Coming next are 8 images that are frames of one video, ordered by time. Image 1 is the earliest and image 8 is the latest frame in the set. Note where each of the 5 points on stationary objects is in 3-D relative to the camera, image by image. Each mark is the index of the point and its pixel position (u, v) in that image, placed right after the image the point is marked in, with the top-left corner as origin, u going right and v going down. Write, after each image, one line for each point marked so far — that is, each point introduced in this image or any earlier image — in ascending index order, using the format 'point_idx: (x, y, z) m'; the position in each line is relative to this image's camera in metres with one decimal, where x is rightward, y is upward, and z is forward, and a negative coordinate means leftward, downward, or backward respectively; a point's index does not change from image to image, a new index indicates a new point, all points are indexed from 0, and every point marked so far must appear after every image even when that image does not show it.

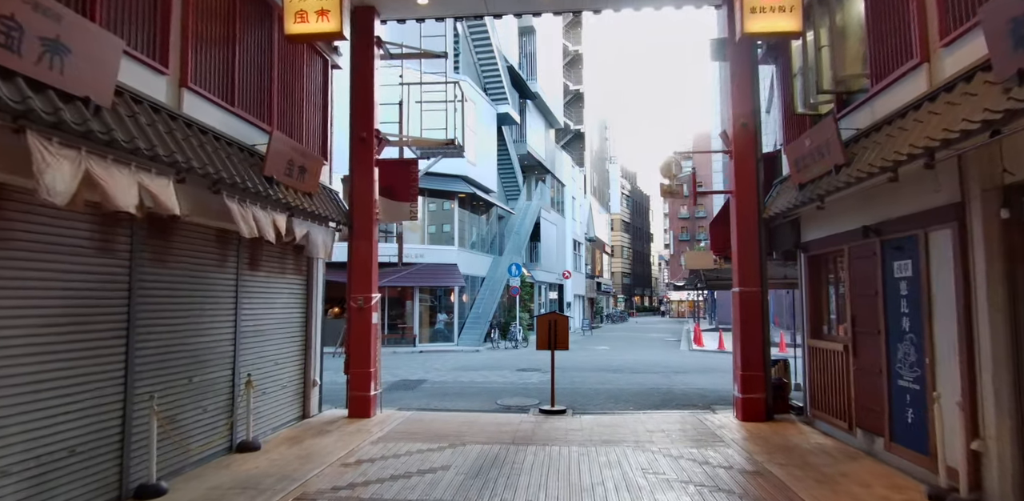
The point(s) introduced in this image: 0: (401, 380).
0: (-2.7, -3.2, +13.7) m
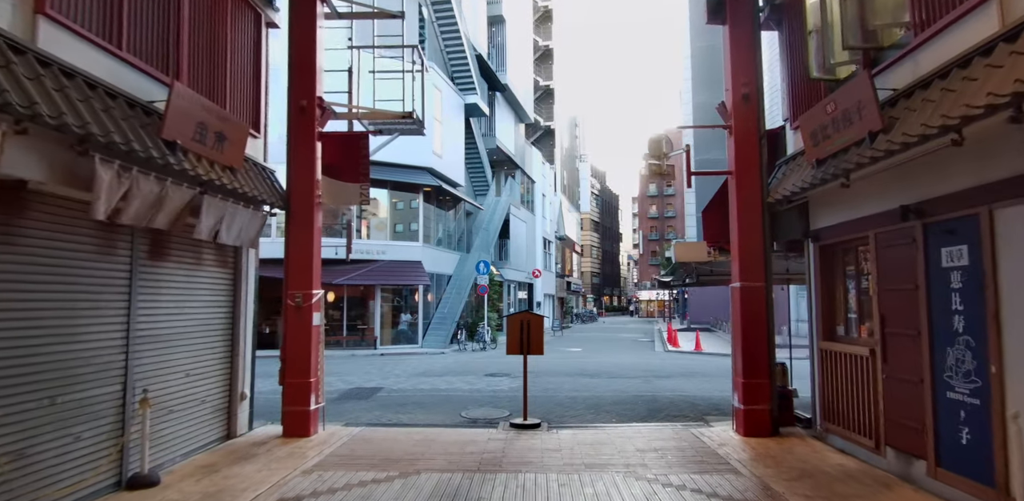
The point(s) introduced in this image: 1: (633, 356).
0: (-3.5, -3.0, +12.2) m
1: (+4.3, -3.7, +19.7) m
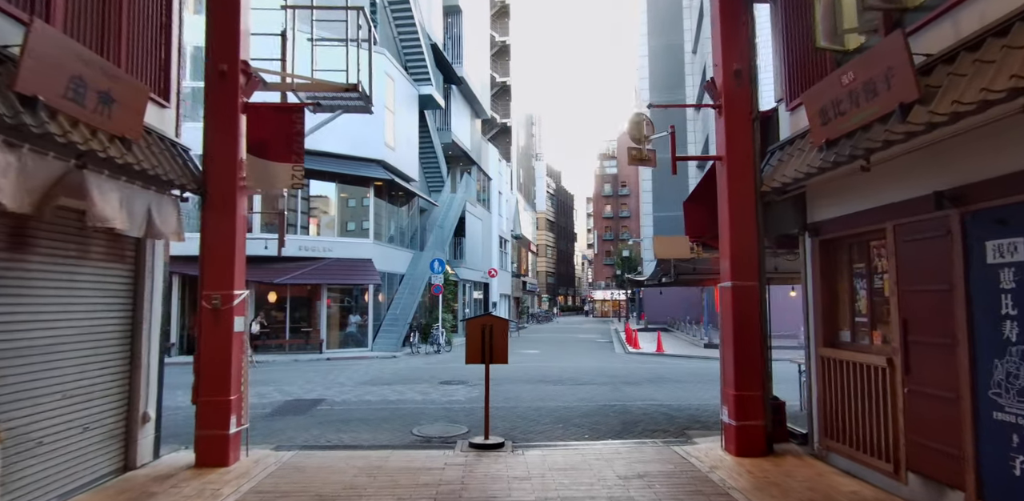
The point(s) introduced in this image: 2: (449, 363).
0: (-4.3, -2.9, +10.8) m
1: (+2.8, -3.7, +18.9) m
2: (-2.0, -3.6, +17.5) m
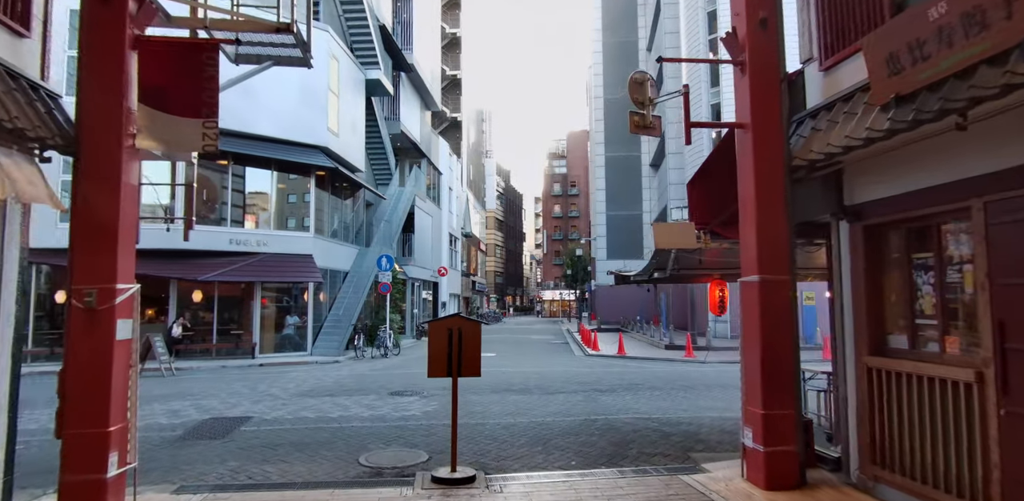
0: (-4.9, -2.7, +9.0) m
1: (+1.4, -3.5, +17.7) m
2: (-3.3, -3.4, +15.9) m
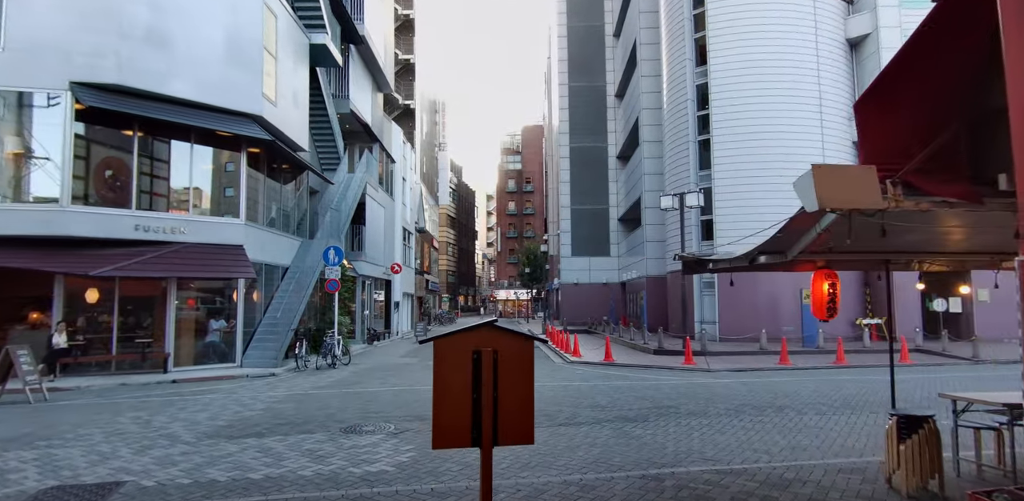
0: (-4.8, -2.4, +5.8) m
1: (+0.7, -3.3, +15.0) m
2: (-3.7, -3.2, +12.8) m
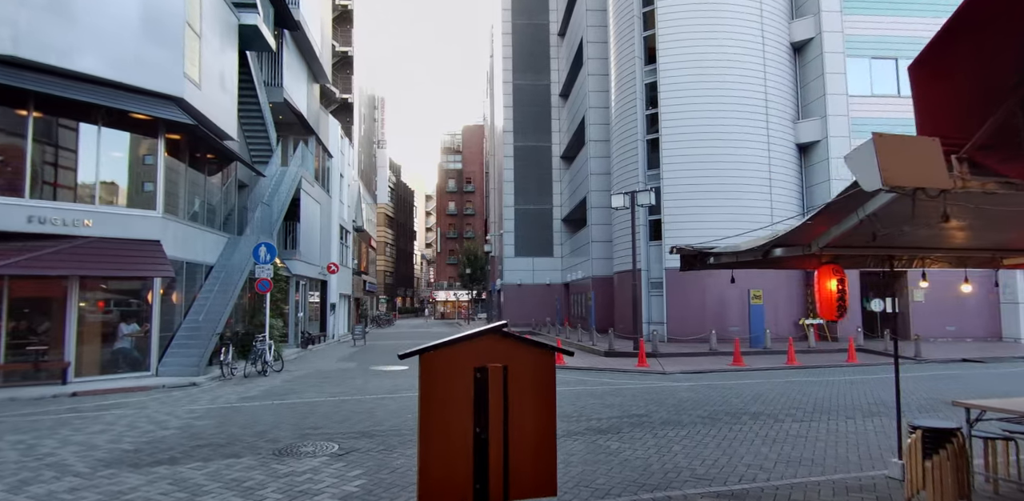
0: (-5.0, -2.3, +4.4) m
1: (-0.5, -3.2, +14.2) m
2: (-4.7, -3.1, +11.4) m
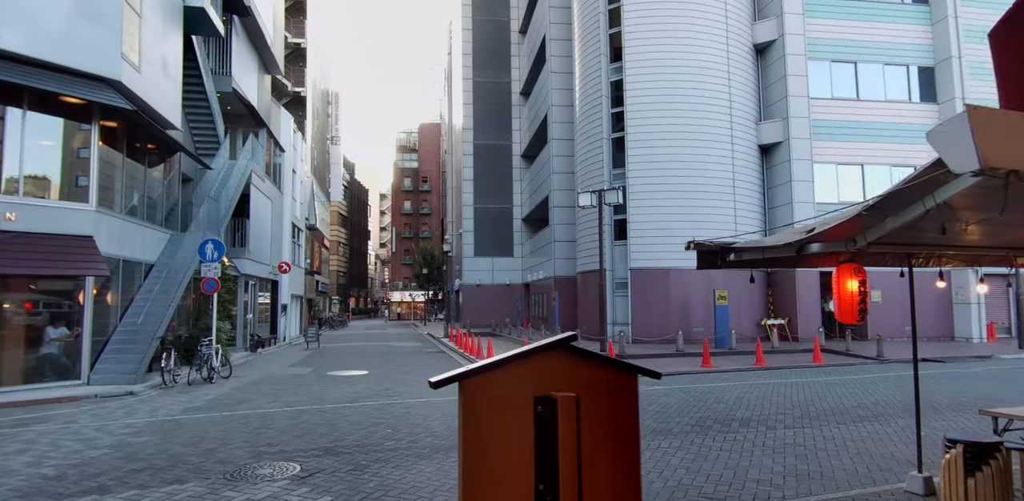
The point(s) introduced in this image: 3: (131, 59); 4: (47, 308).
0: (-4.9, -2.3, +3.4) m
1: (-1.3, -3.2, +13.5) m
2: (-5.2, -3.0, +10.4) m
3: (-10.6, +5.4, +15.5) m
4: (-11.8, -1.5, +14.0) m
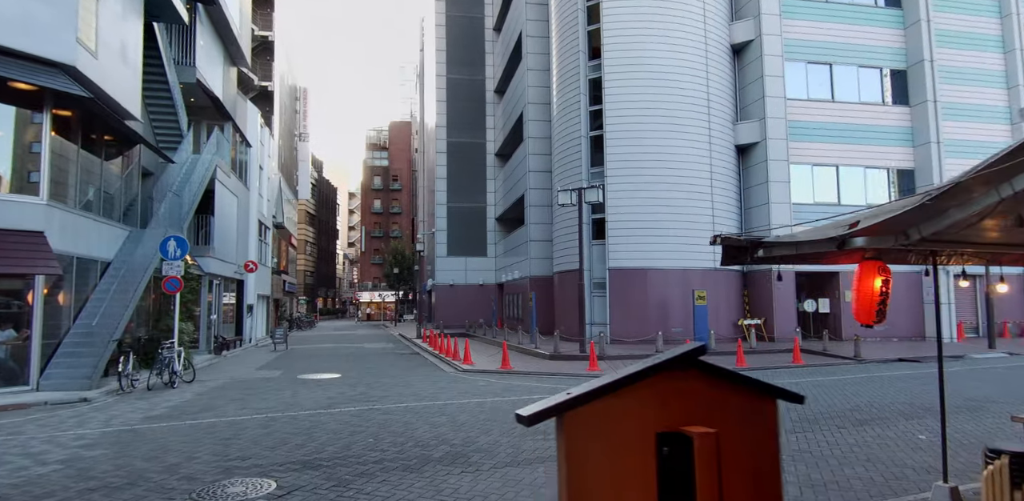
0: (-4.8, -2.2, +2.7) m
1: (-1.7, -3.2, +13.0) m
2: (-5.5, -2.9, +9.7) m
3: (-11.1, +5.5, +14.5) m
4: (-12.2, -1.4, +12.9) m
